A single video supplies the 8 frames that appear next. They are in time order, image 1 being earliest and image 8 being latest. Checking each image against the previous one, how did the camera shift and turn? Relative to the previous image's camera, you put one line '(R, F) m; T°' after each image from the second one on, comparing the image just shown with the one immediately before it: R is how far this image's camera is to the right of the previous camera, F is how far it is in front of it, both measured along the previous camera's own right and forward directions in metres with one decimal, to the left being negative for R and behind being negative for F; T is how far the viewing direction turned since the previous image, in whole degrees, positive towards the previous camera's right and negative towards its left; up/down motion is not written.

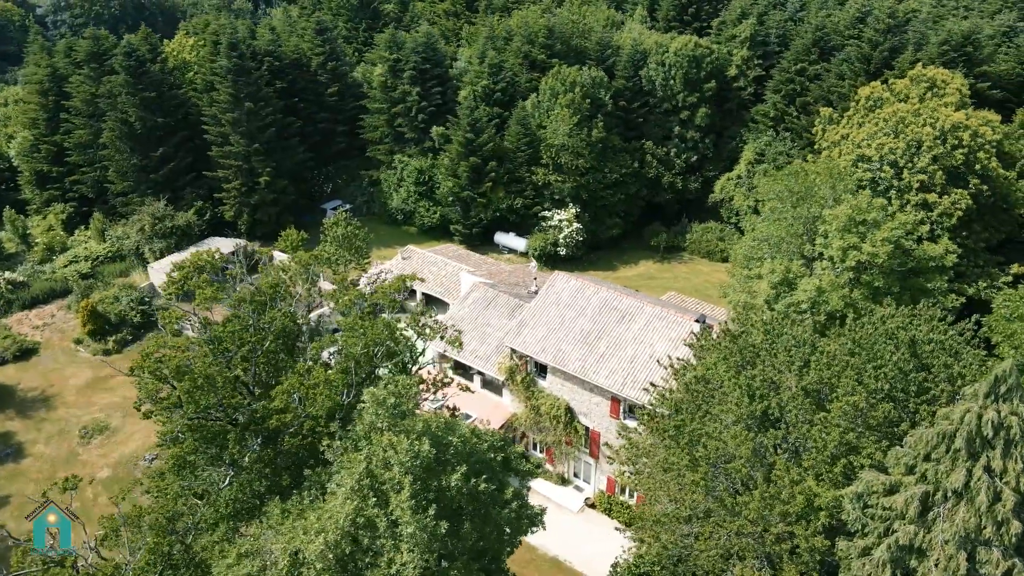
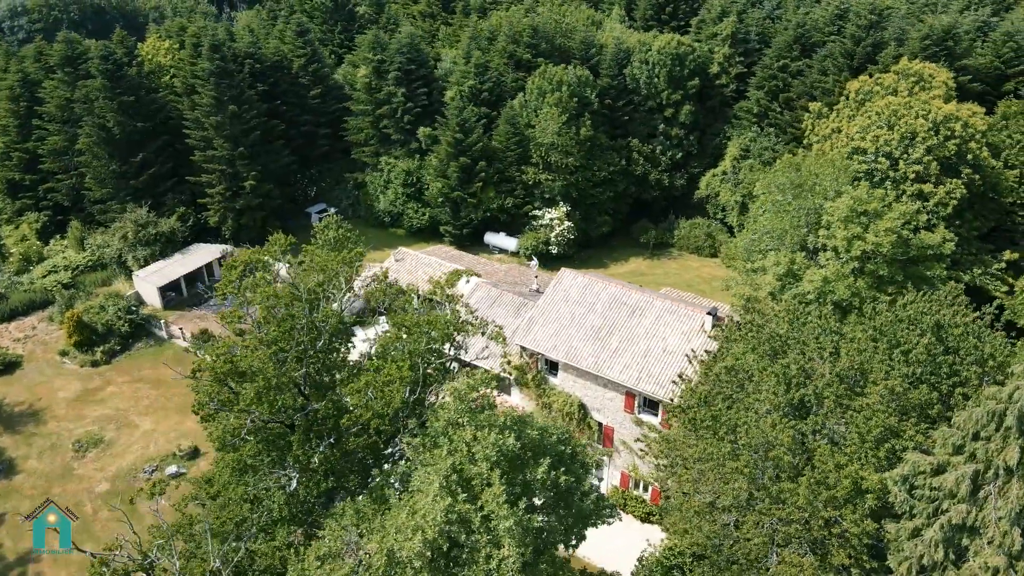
(-1.6, +0.2) m; +3°
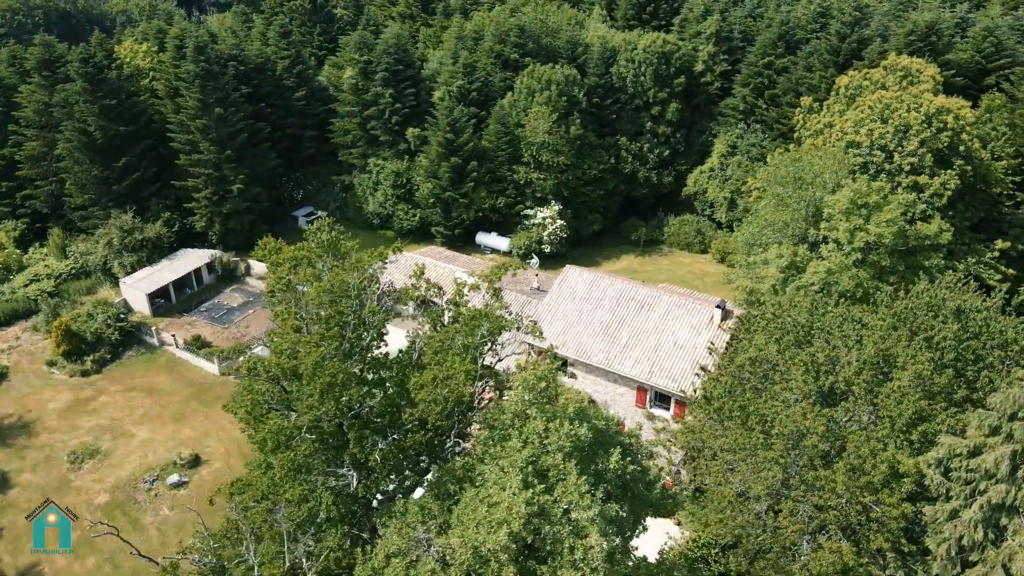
(-1.3, +0.1) m; +2°
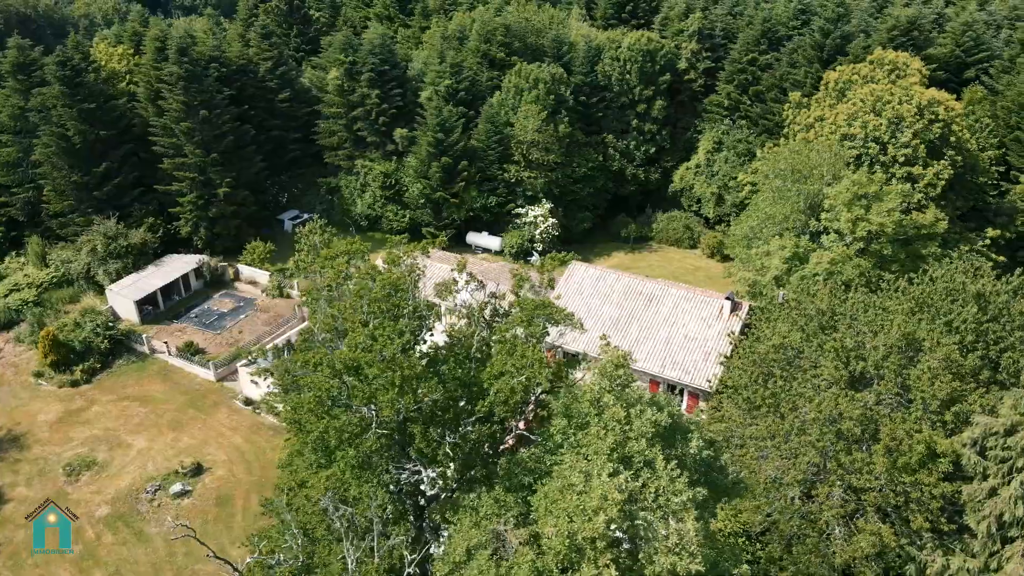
(-1.4, +0.1) m; +2°
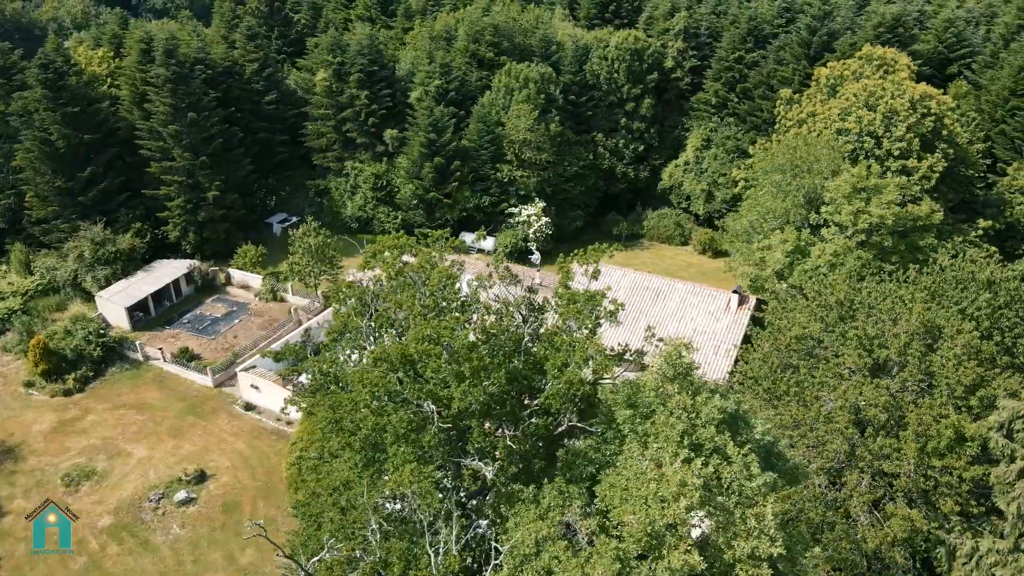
(-1.2, +0.1) m; +2°
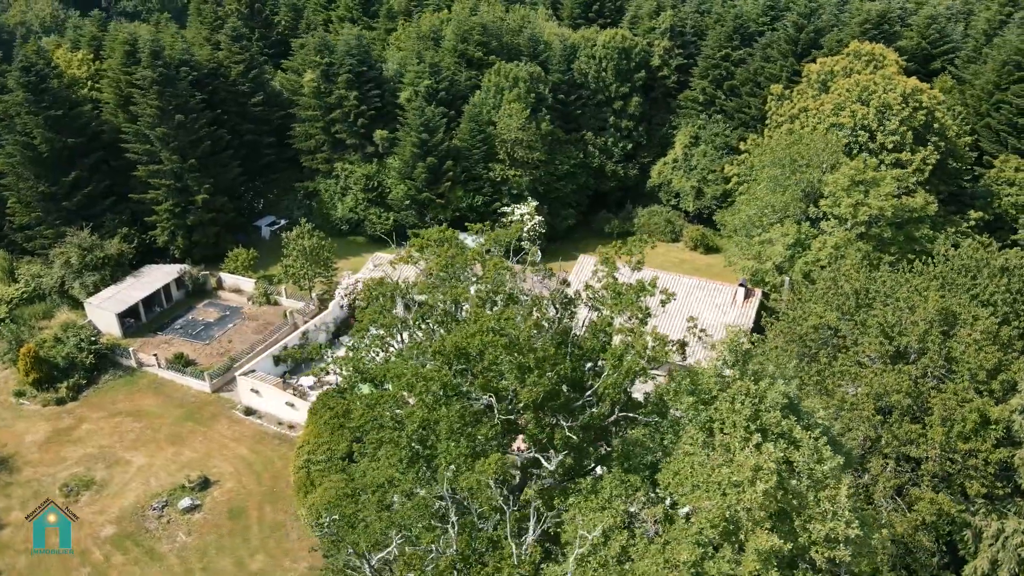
(-1.2, +0.1) m; +2°
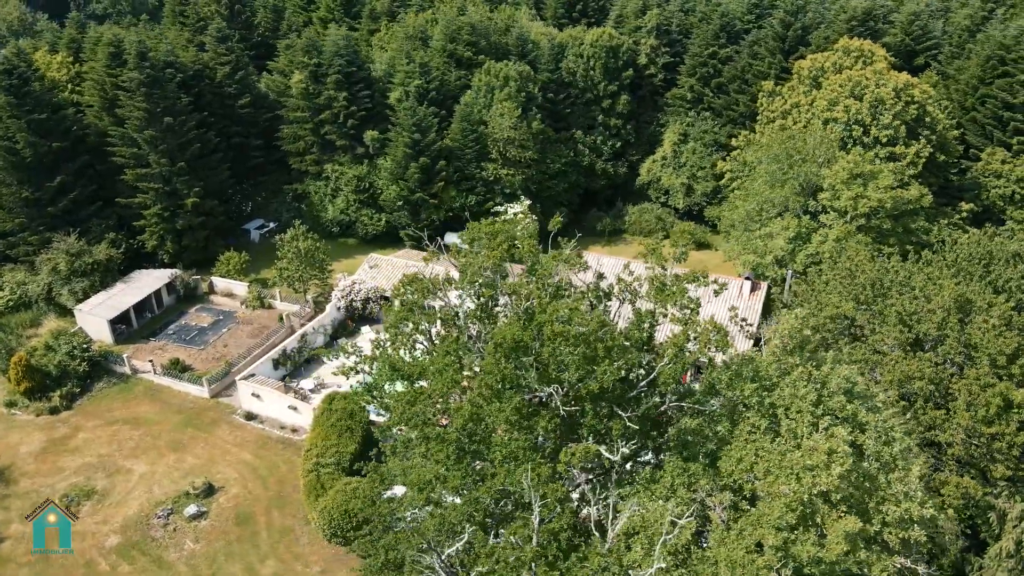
(-1.2, +0.1) m; +2°
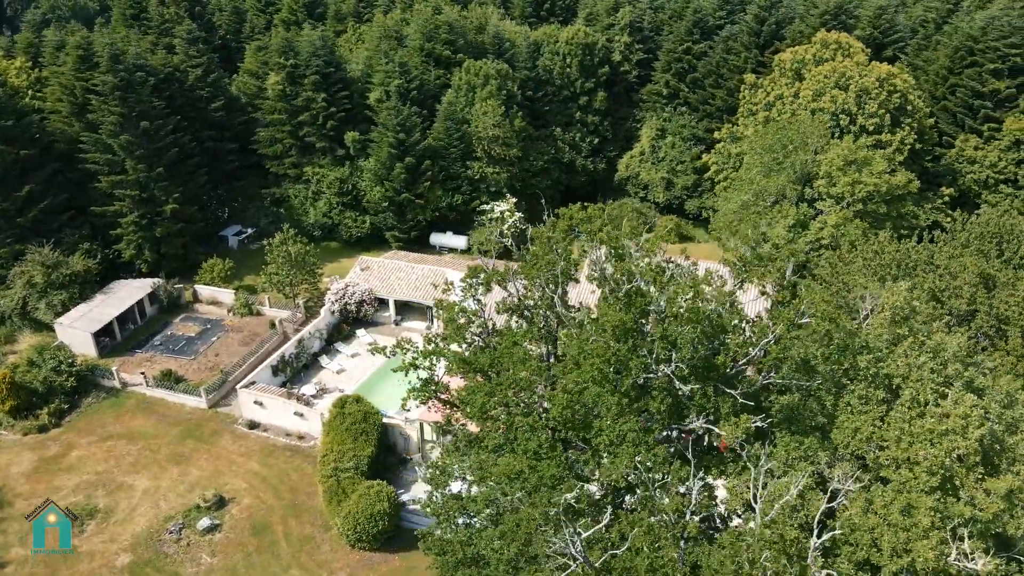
(-2.3, +0.1) m; +4°
